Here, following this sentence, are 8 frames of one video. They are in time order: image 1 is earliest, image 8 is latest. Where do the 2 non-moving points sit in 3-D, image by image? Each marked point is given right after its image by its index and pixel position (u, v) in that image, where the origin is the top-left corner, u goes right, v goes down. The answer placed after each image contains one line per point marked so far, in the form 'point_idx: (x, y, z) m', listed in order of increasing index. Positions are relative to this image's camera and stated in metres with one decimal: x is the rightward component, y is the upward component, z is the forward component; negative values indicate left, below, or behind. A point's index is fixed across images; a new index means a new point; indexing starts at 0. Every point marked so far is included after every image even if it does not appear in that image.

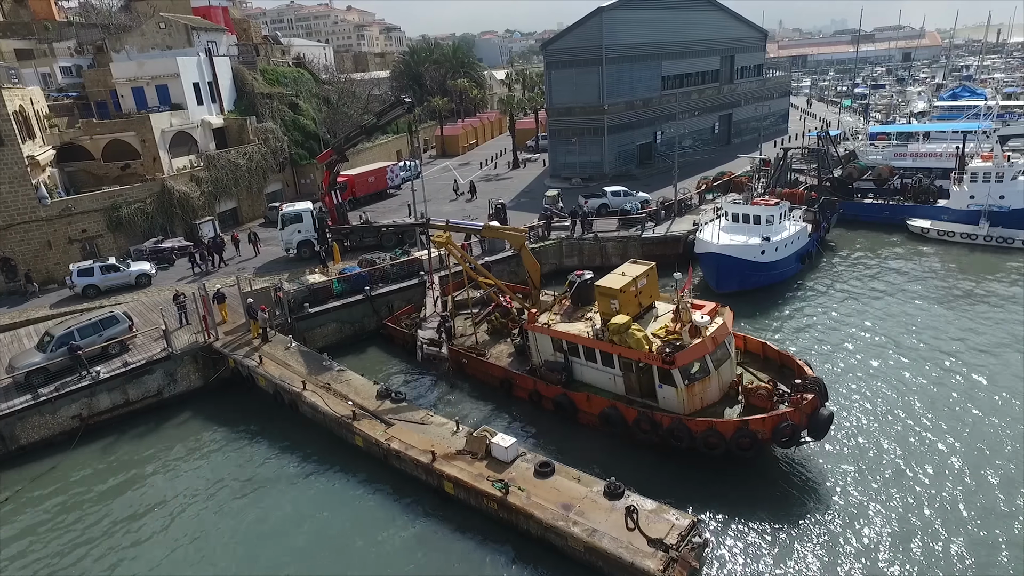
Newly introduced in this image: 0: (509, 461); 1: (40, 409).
0: (-0.1, -3.7, +13.0) m
1: (-12.3, -3.1, +16.0) m
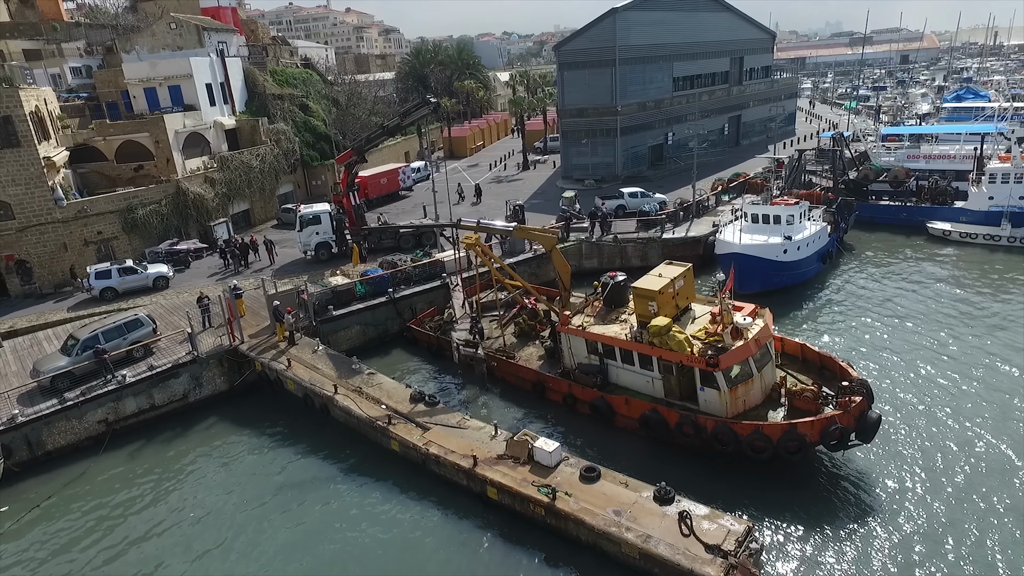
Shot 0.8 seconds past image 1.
0: (+0.9, -3.7, +12.8) m
1: (-11.4, -3.2, +15.7) m
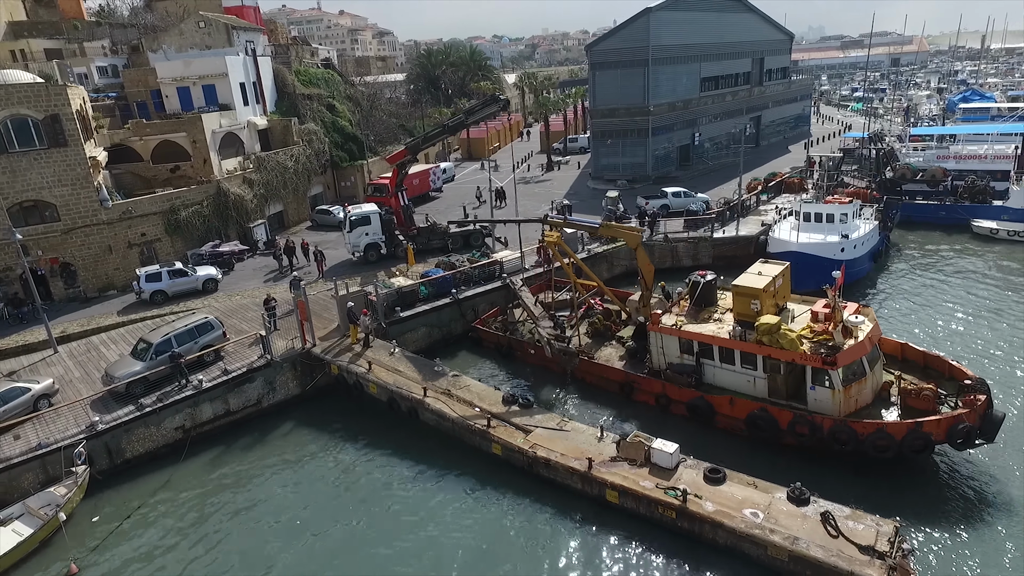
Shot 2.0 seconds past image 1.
0: (+3.3, -3.7, +12.5) m
1: (-9.0, -3.3, +15.2) m
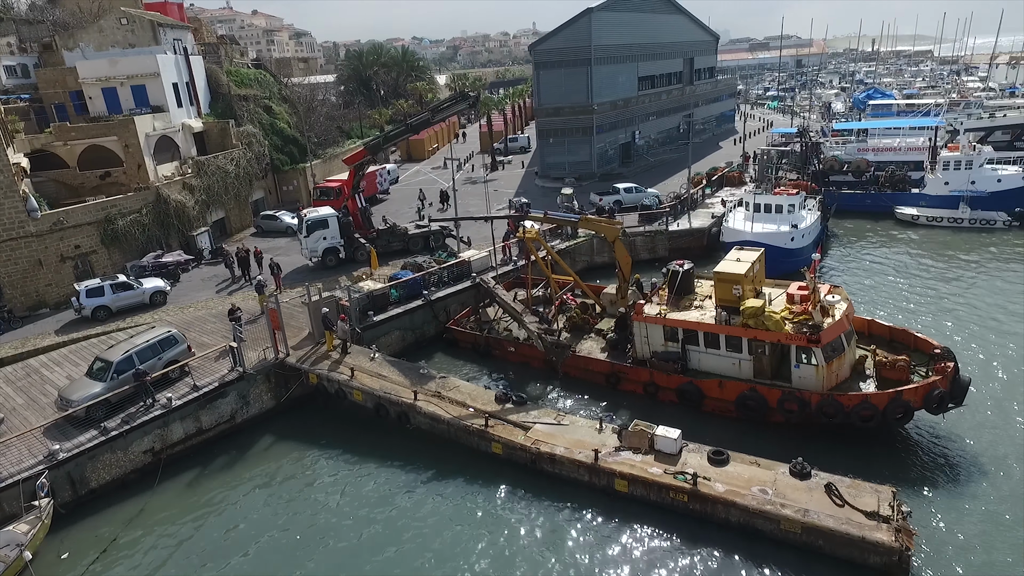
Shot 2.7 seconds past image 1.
0: (+3.4, -3.4, +12.8) m
1: (-9.1, -3.6, +14.0) m
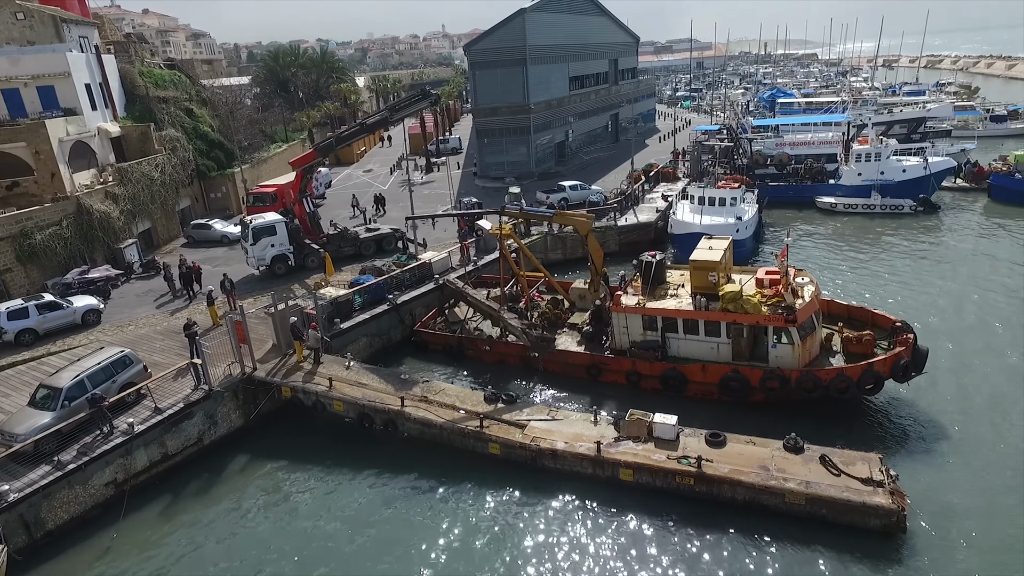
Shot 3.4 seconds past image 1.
0: (+3.5, -3.2, +13.1) m
1: (-9.1, -3.9, +12.7) m
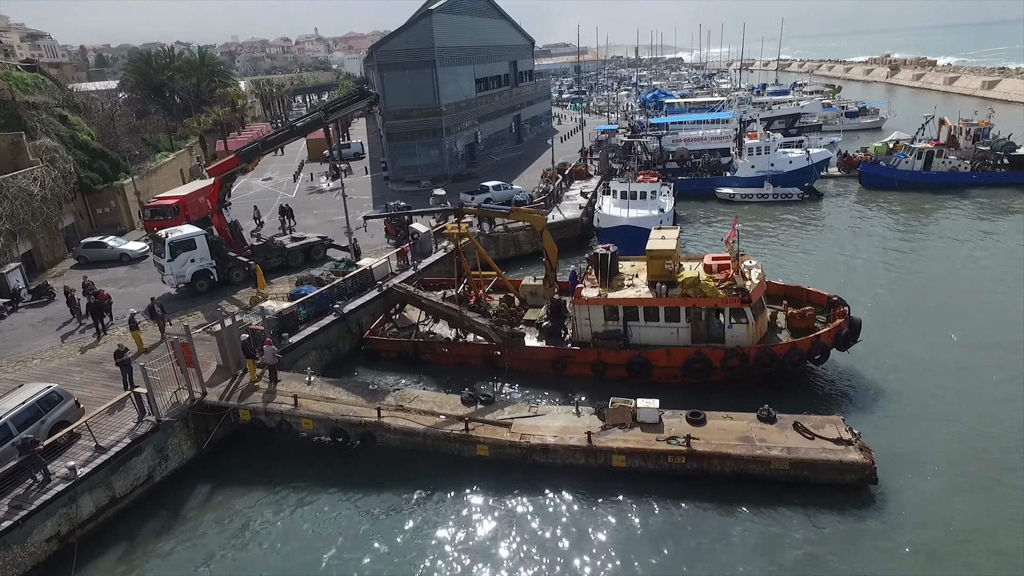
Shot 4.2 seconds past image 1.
0: (+3.2, -2.9, +13.6) m
1: (-9.0, -4.5, +11.0) m
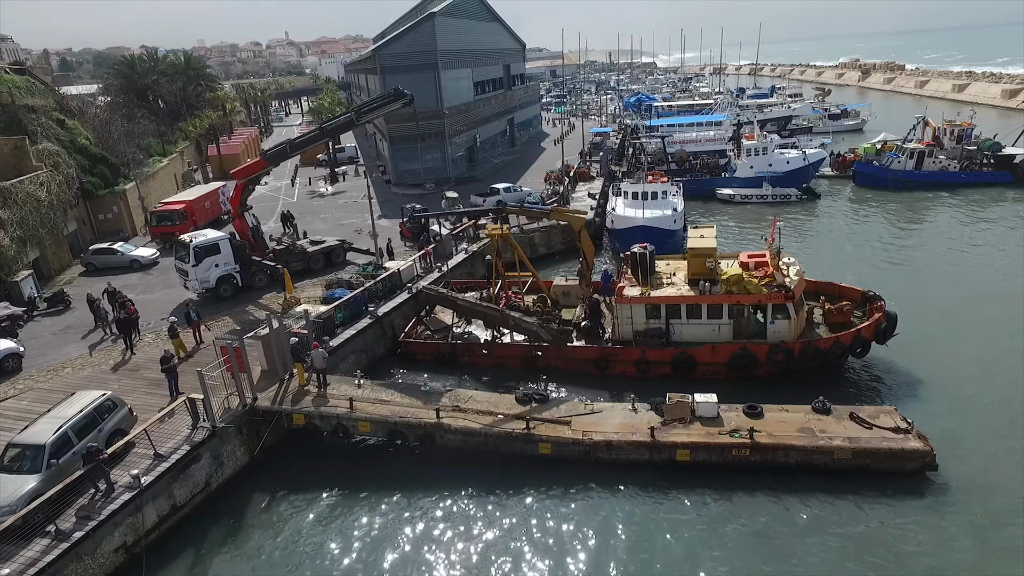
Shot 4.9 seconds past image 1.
0: (+4.6, -2.8, +13.8) m
1: (-7.5, -4.5, +10.6) m
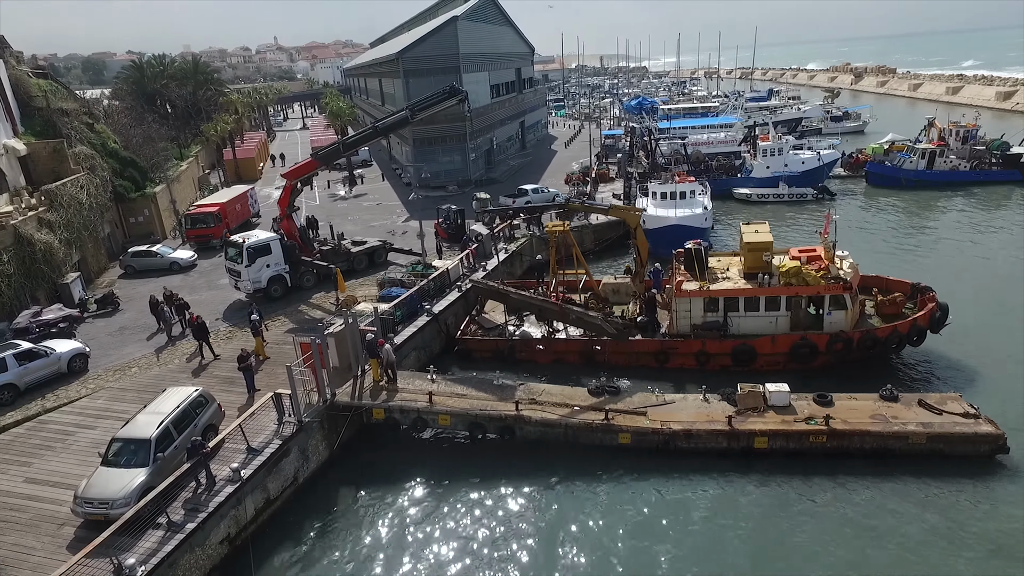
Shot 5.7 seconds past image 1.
0: (+6.4, -2.7, +14.2) m
1: (-5.6, -4.5, +10.8) m
